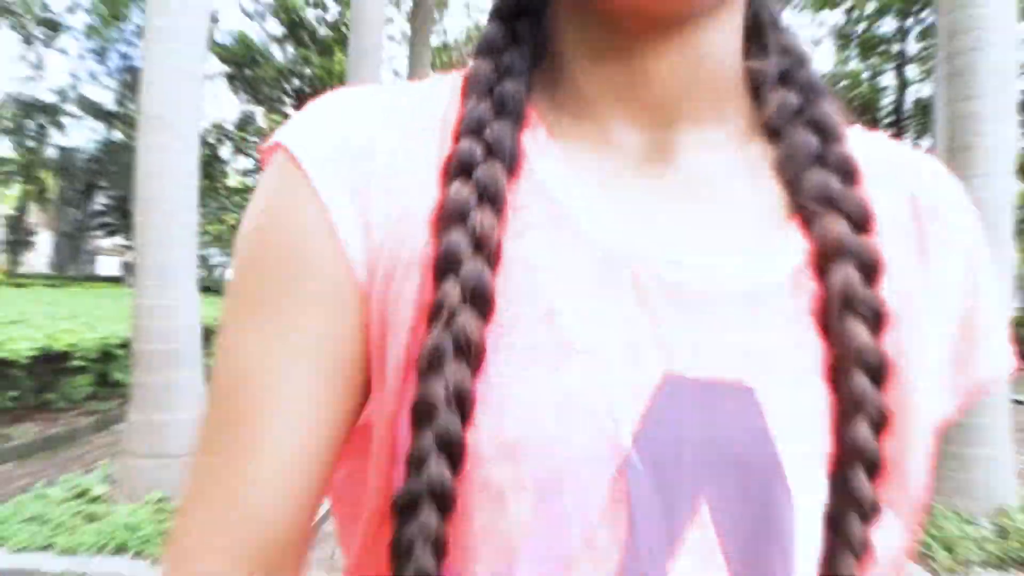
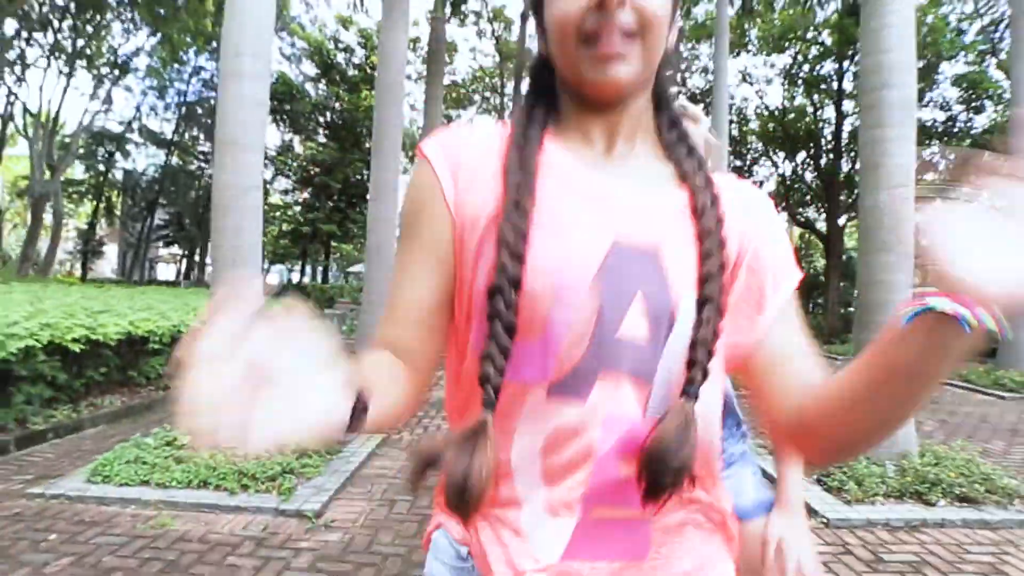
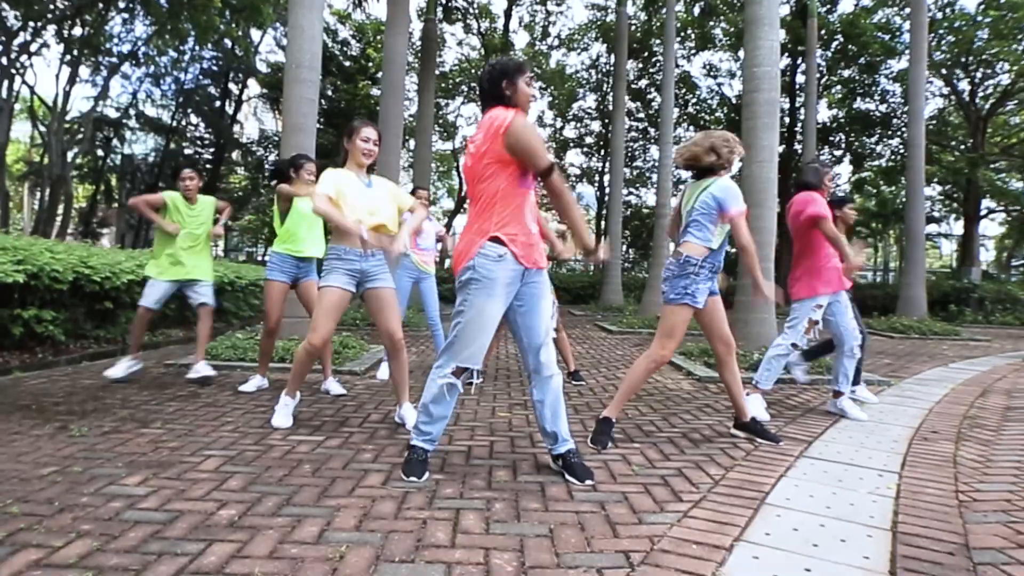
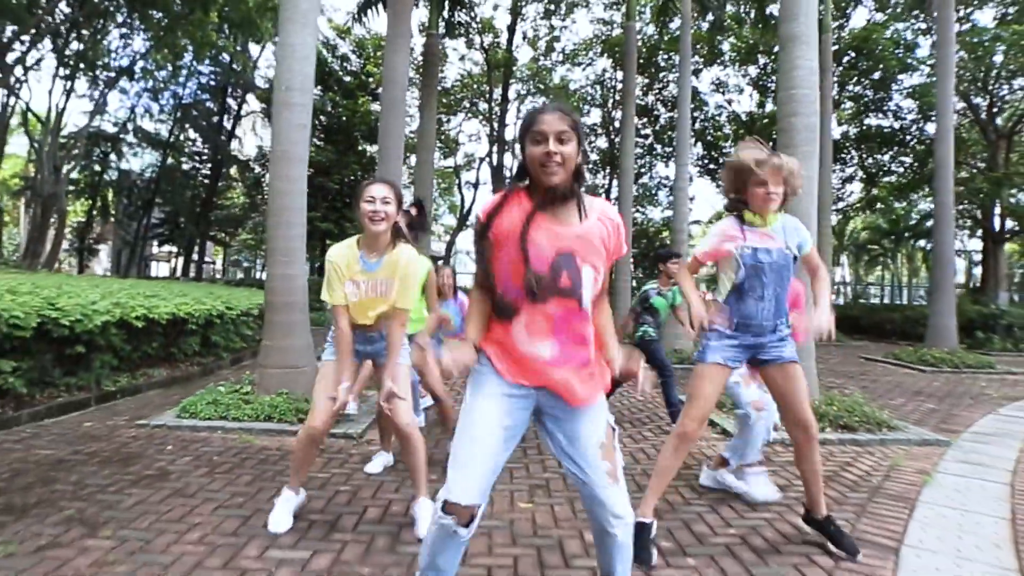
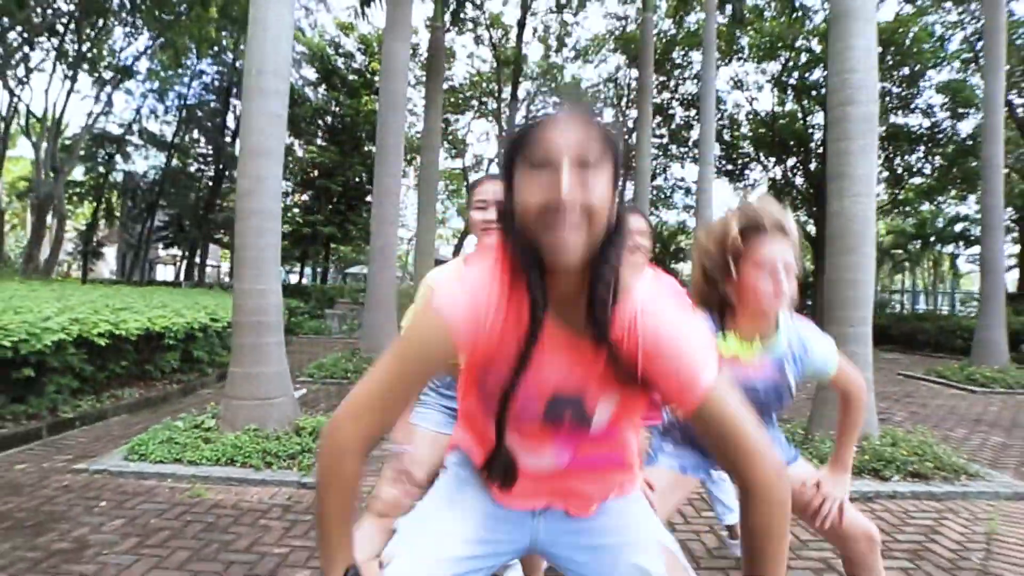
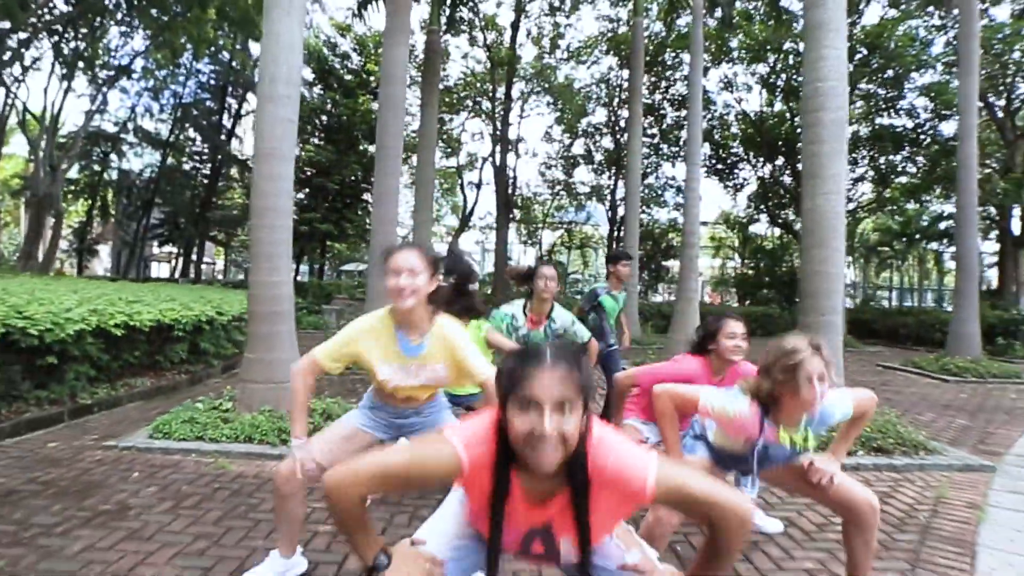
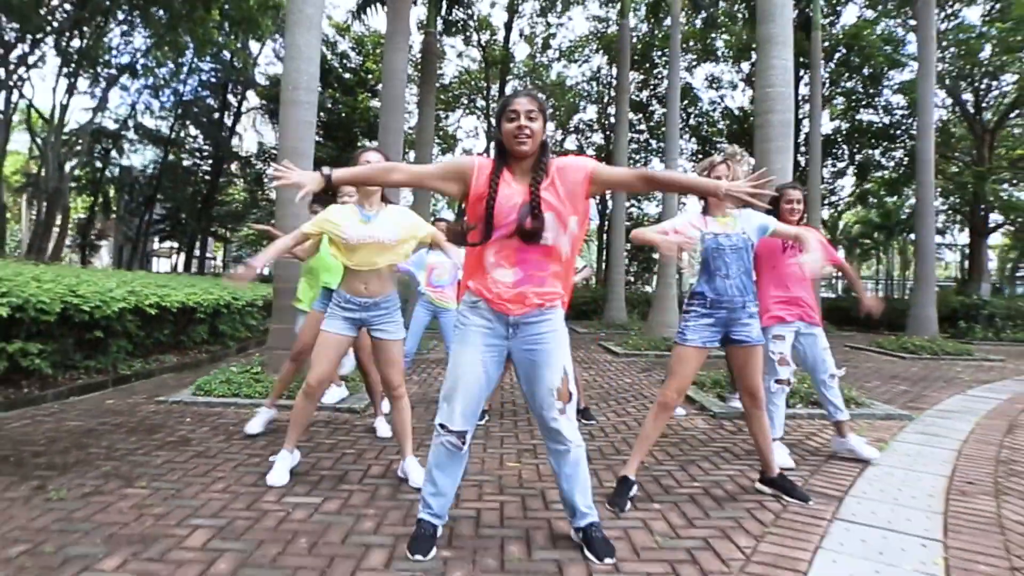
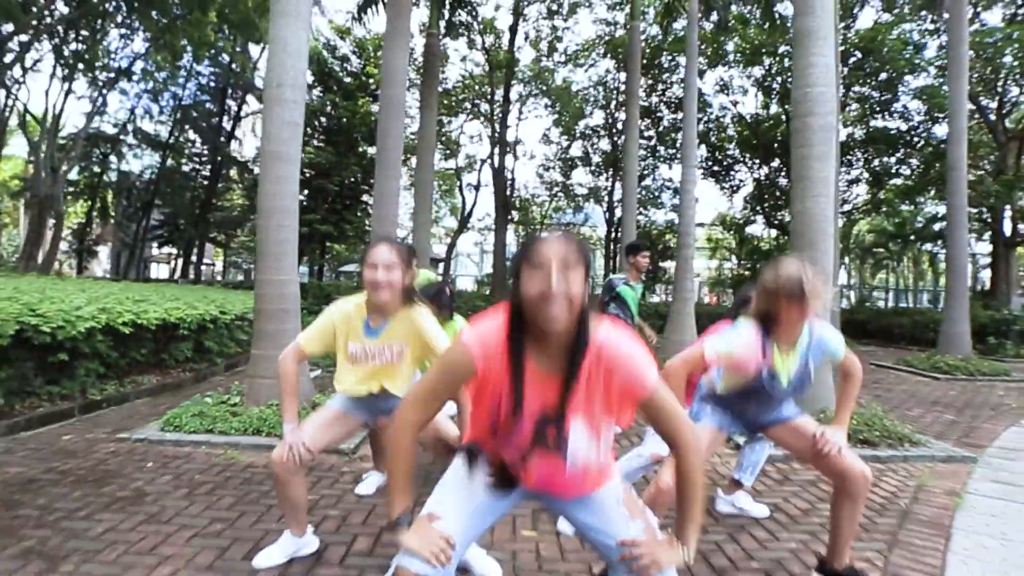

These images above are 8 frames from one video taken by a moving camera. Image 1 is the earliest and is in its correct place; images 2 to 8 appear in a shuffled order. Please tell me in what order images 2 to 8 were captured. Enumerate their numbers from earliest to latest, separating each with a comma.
2, 5, 6, 8, 4, 7, 3
